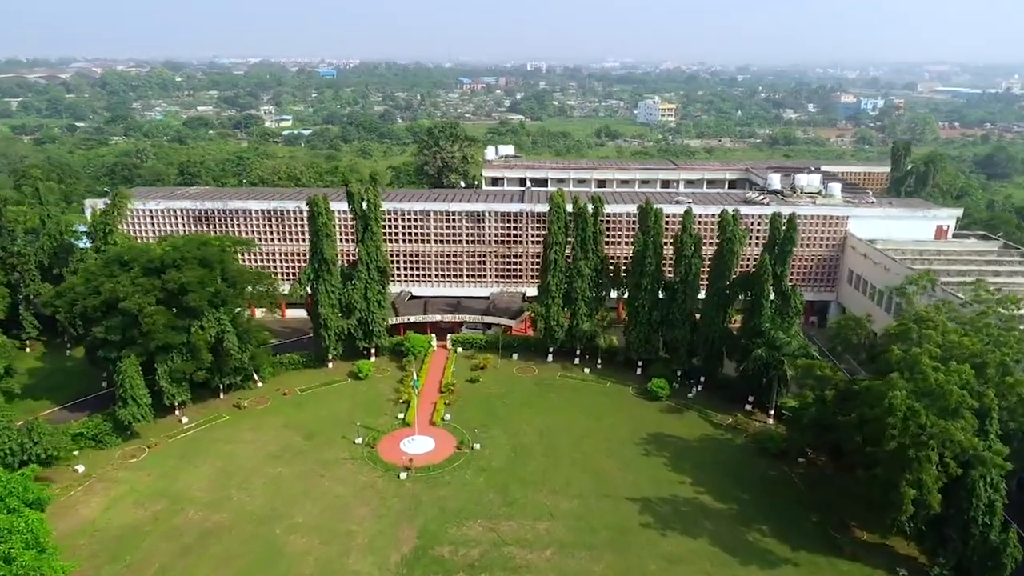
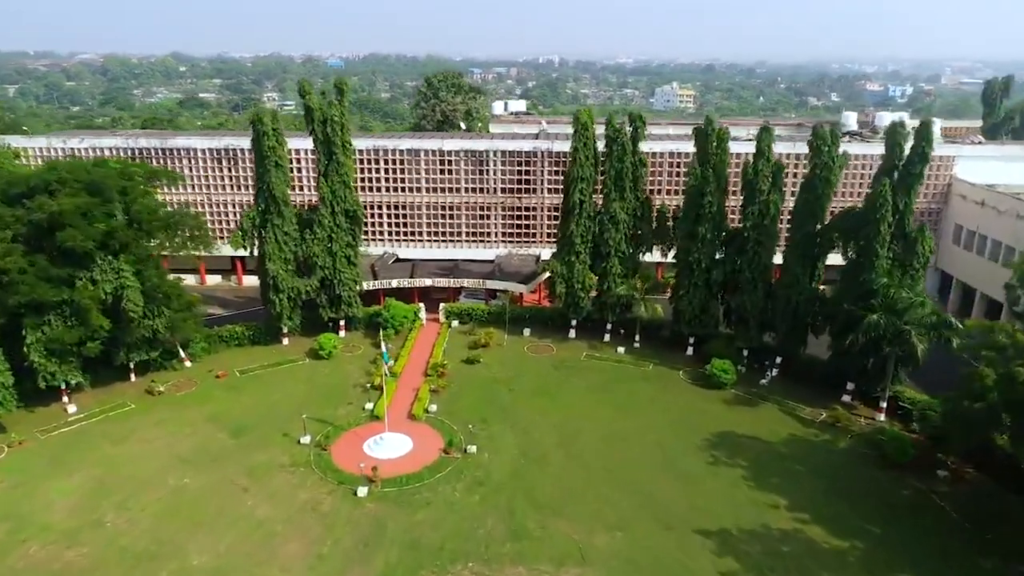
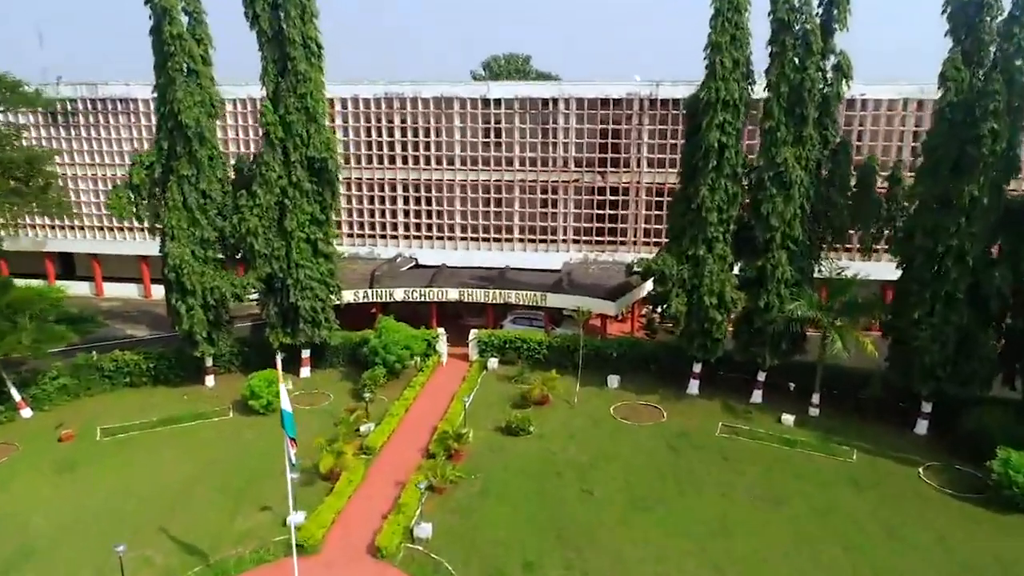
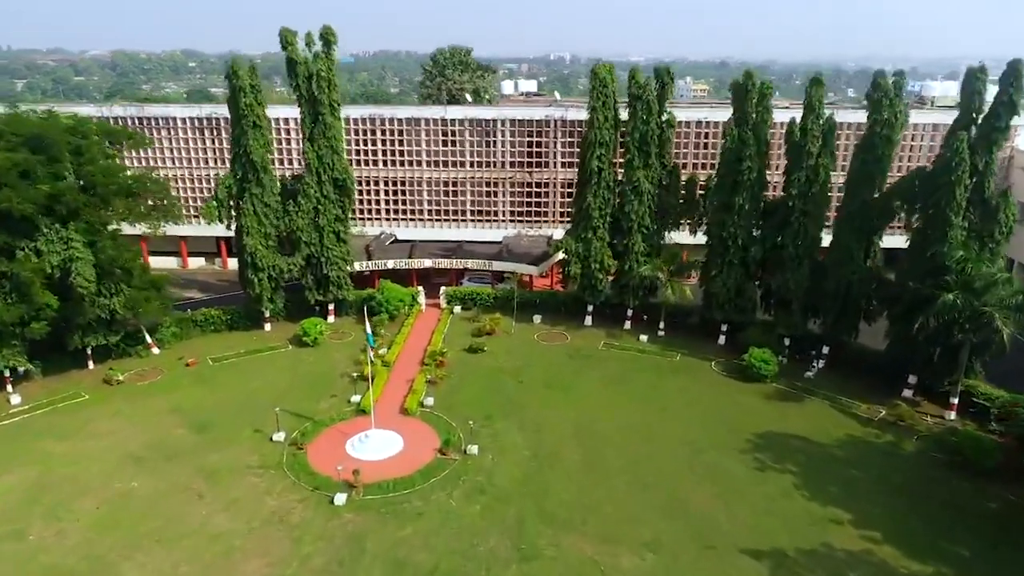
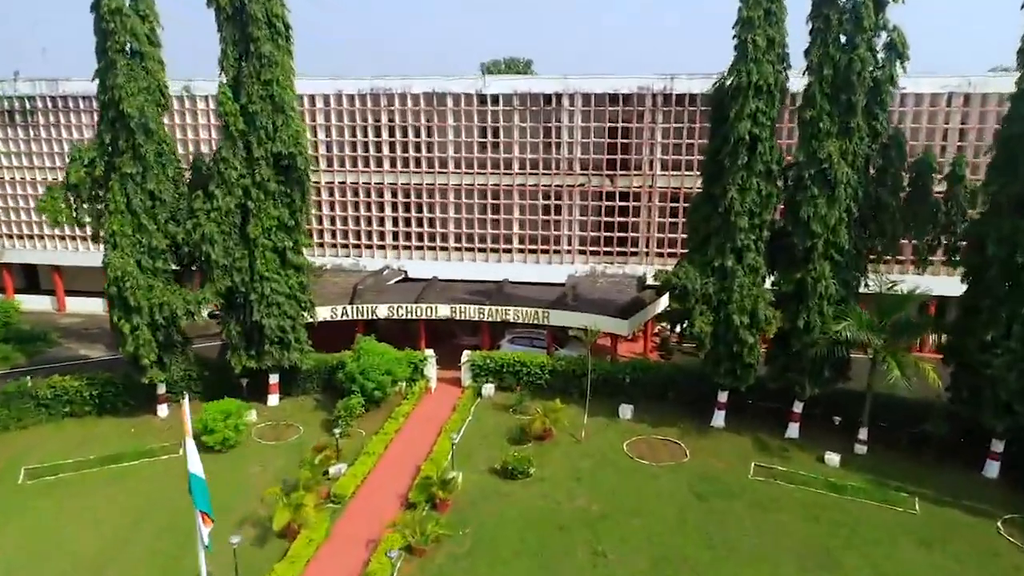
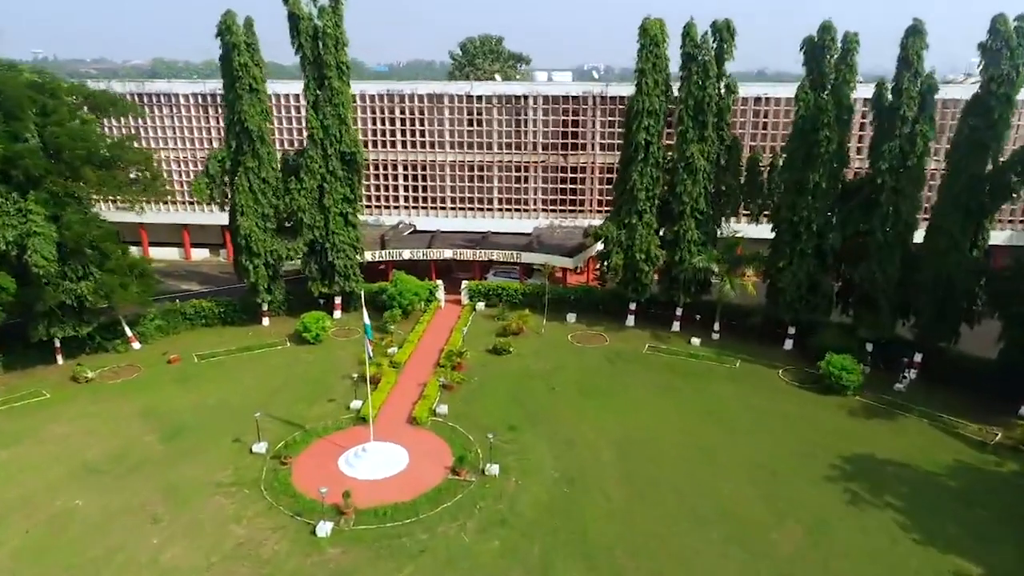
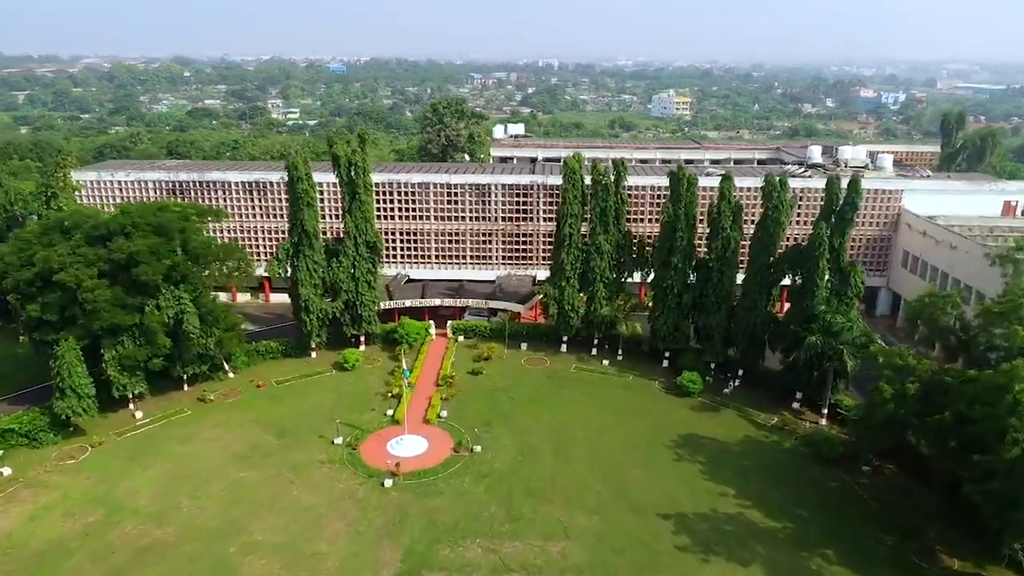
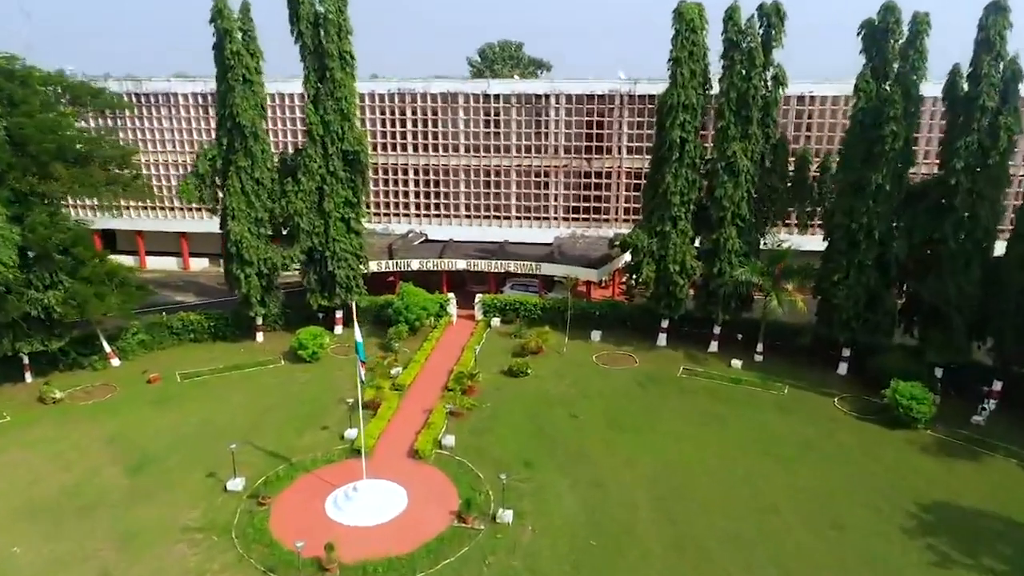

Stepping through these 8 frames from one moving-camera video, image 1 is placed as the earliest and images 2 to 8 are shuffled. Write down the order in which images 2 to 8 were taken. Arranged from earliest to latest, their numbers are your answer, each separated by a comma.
7, 2, 4, 6, 8, 3, 5
